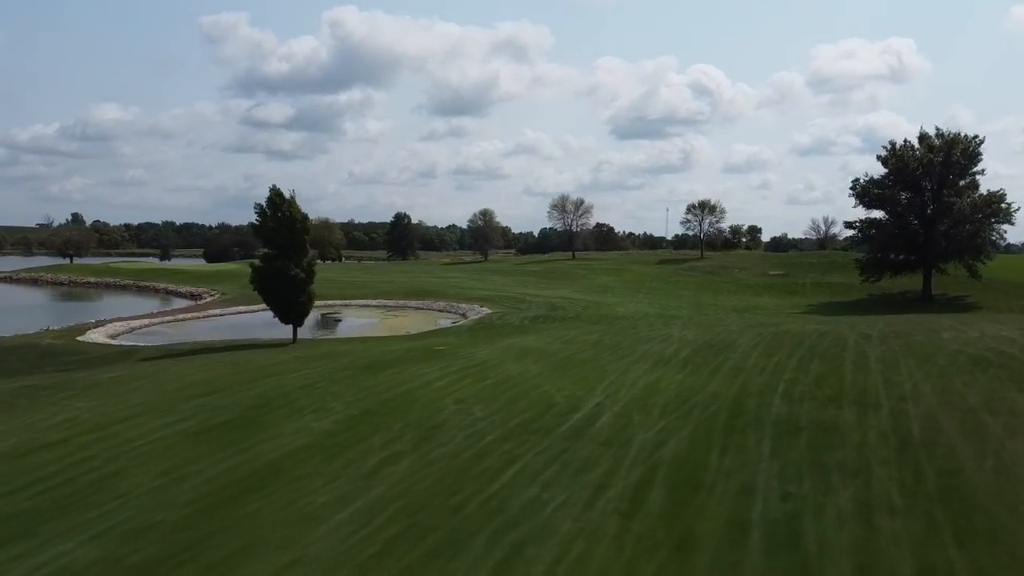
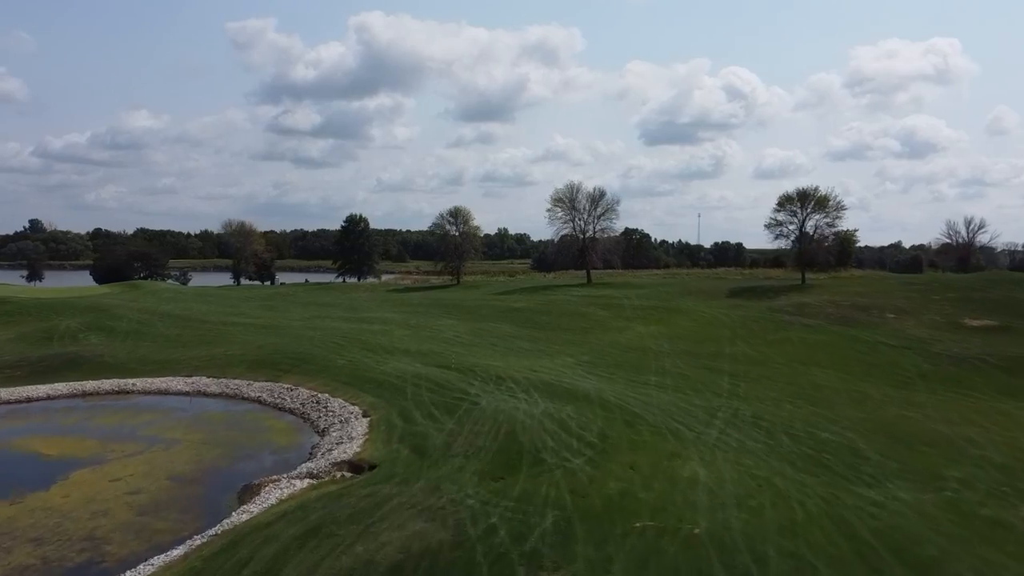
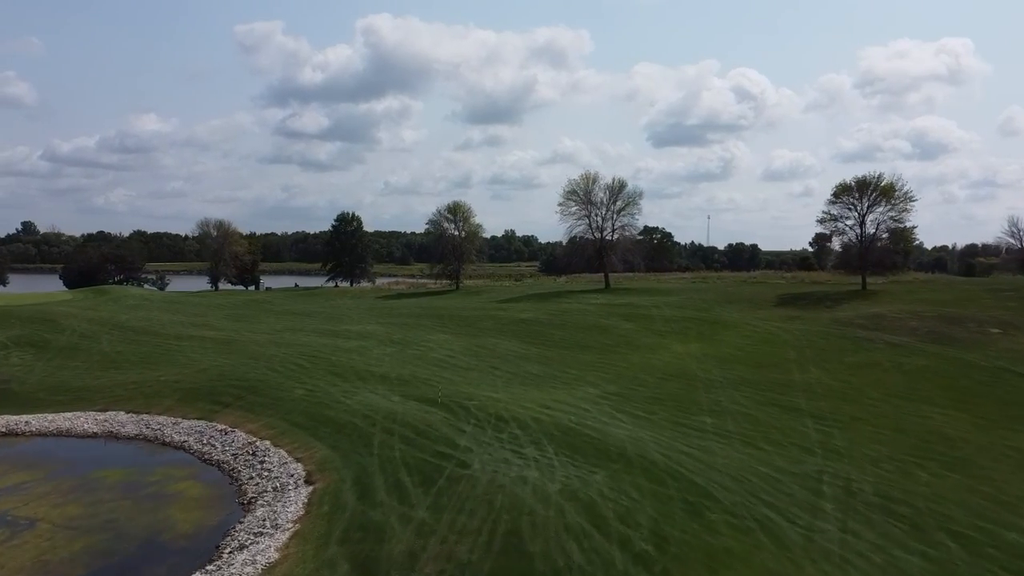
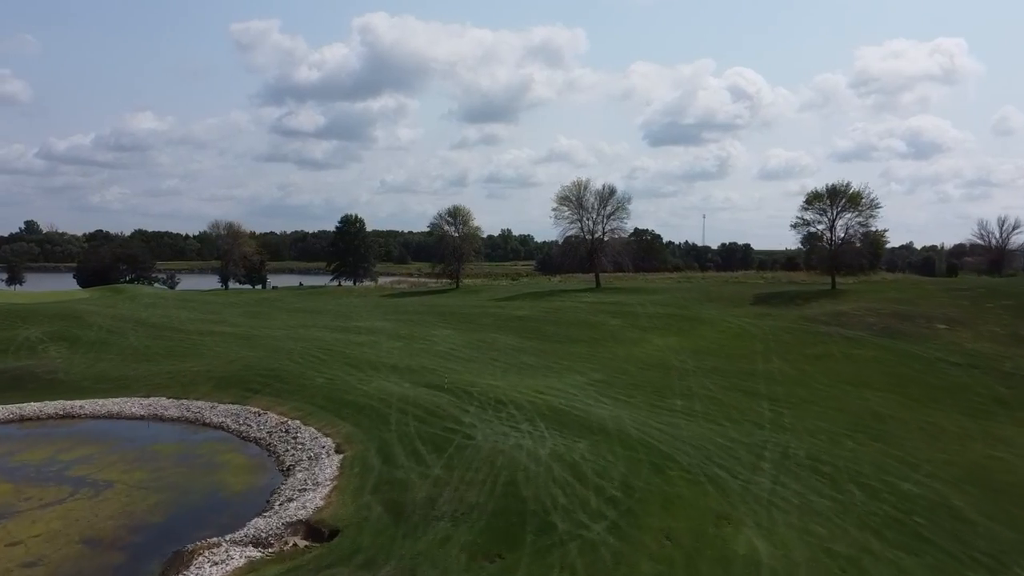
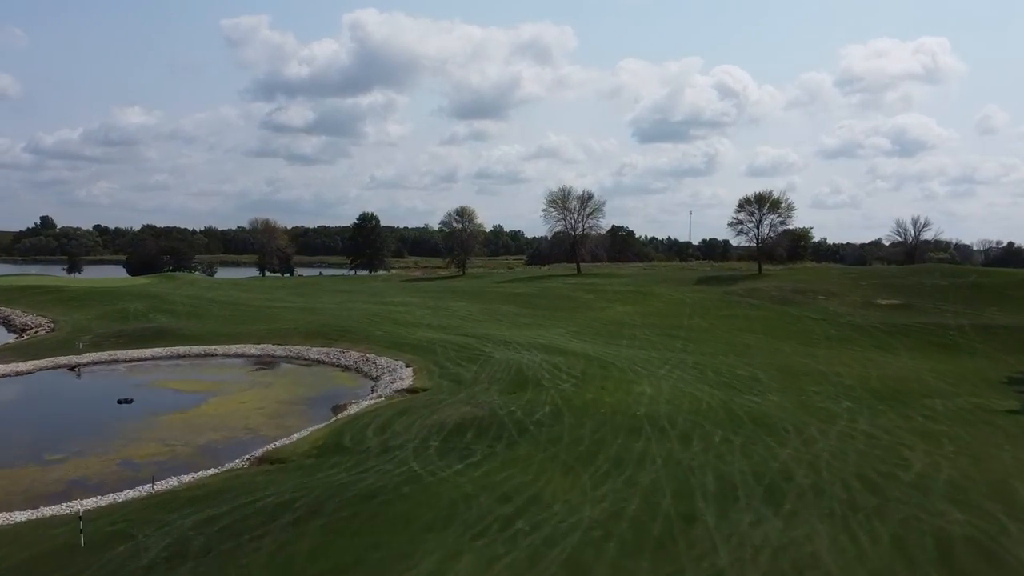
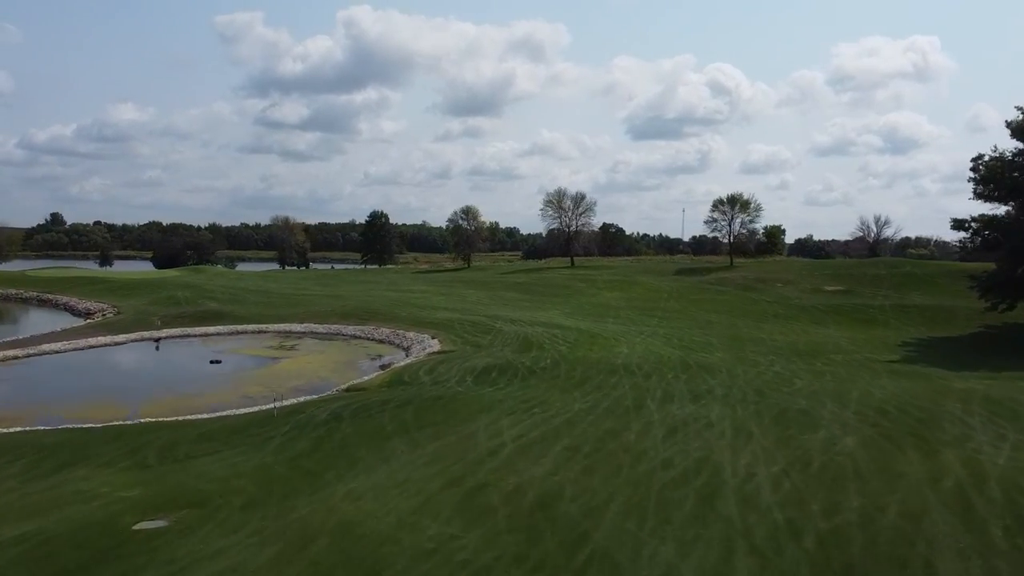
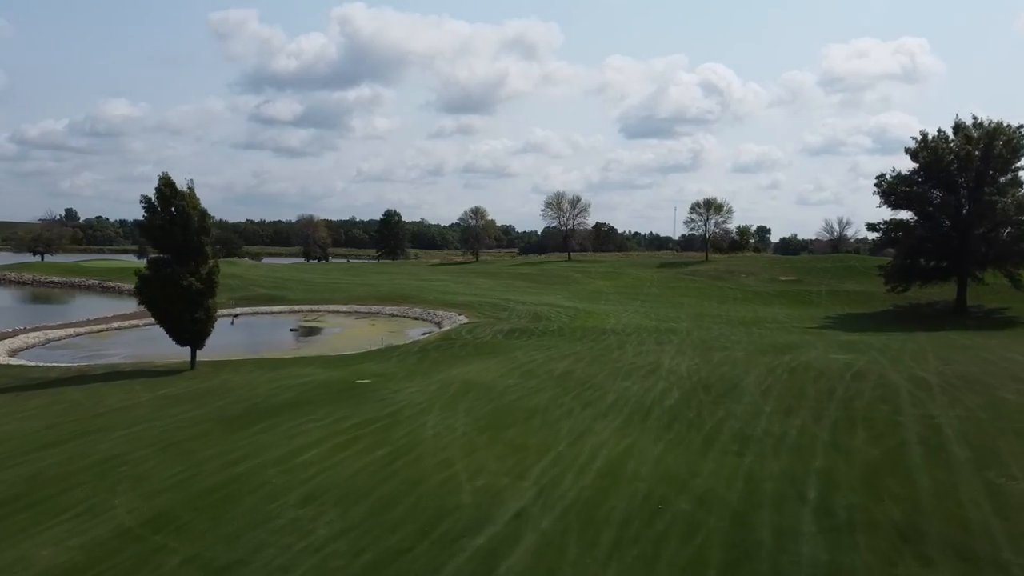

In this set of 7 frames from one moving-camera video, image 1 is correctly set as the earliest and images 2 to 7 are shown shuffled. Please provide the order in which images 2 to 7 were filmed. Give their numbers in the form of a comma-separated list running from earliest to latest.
7, 6, 5, 2, 4, 3
